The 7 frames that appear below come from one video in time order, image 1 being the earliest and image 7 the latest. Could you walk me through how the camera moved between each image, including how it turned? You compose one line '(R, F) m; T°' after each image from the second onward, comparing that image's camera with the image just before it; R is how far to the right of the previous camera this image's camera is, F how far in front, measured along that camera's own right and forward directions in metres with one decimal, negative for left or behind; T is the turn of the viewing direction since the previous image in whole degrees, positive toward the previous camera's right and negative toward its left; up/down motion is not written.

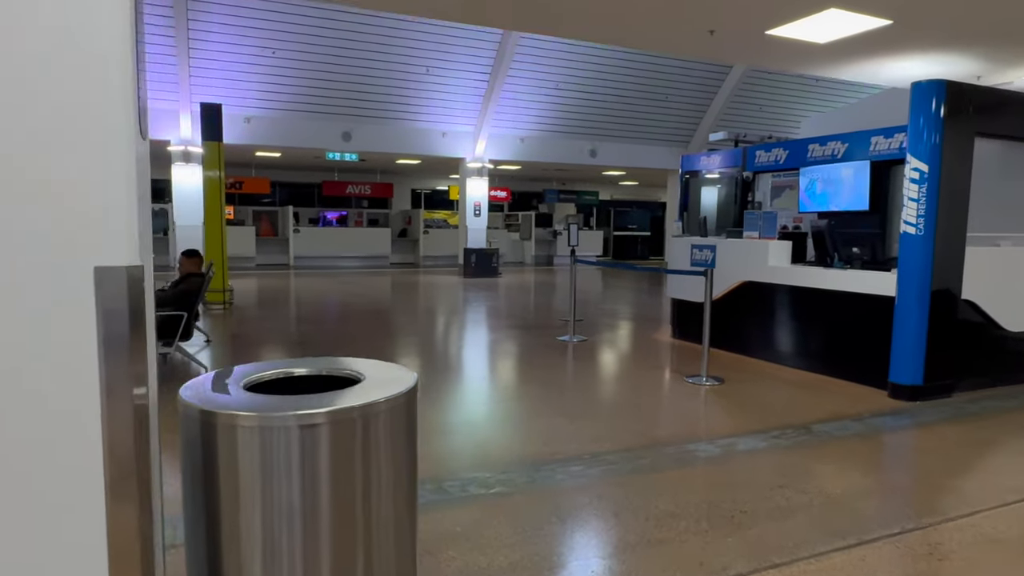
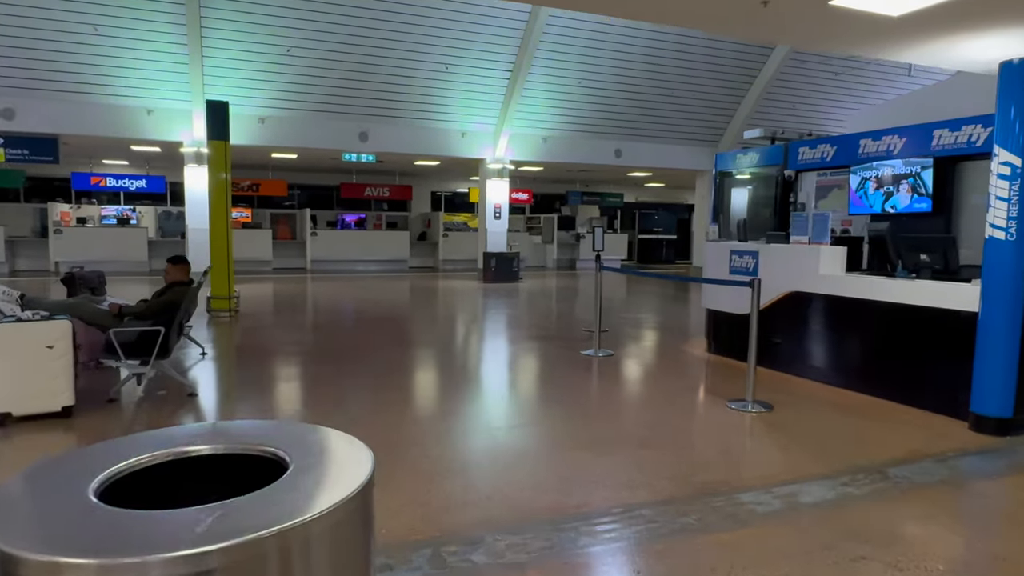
(0.0, +0.5) m; -2°
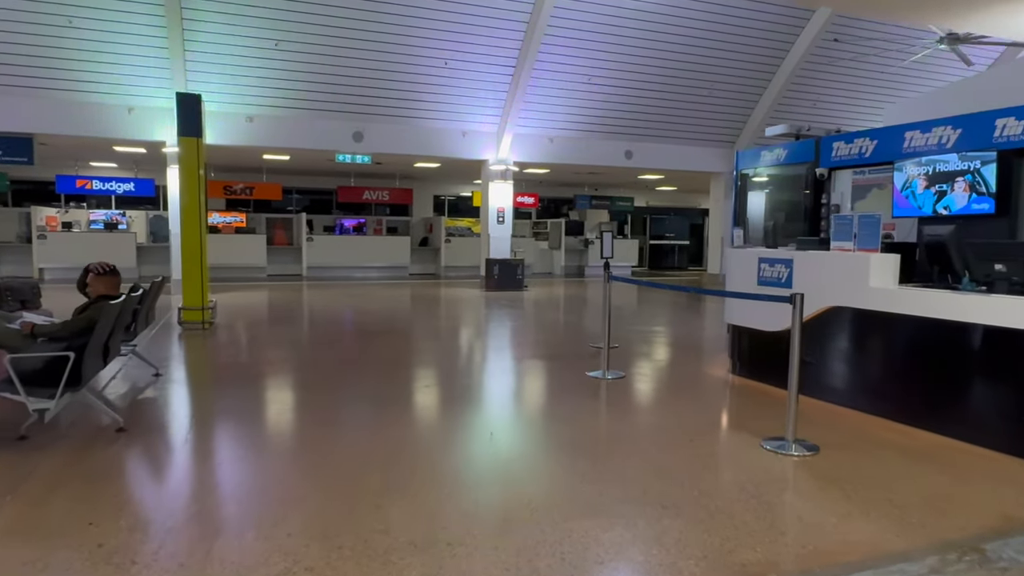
(+0.1, +0.6) m; -1°
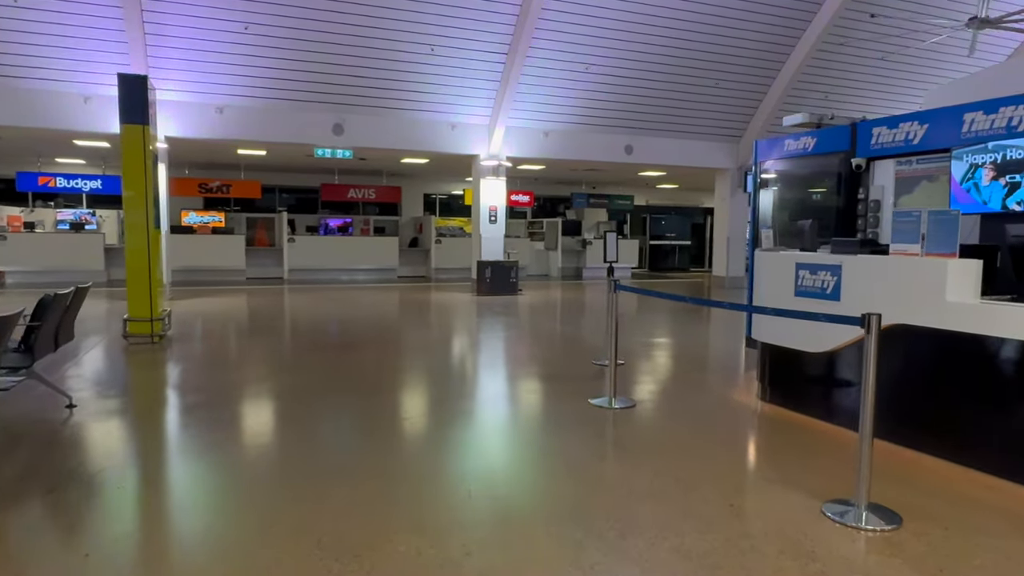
(+0.1, +0.7) m; 0°
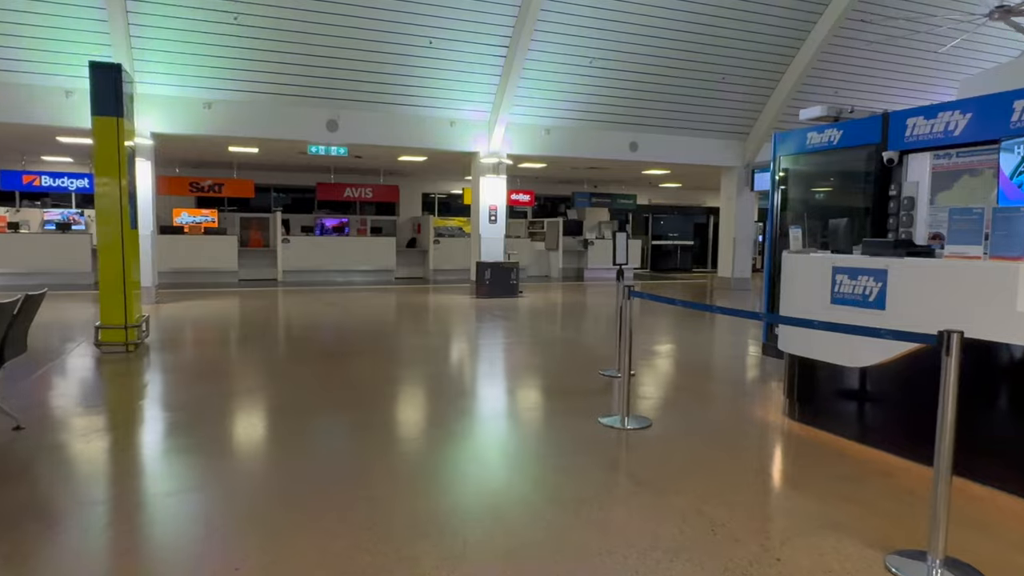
(0.0, +0.4) m; 0°
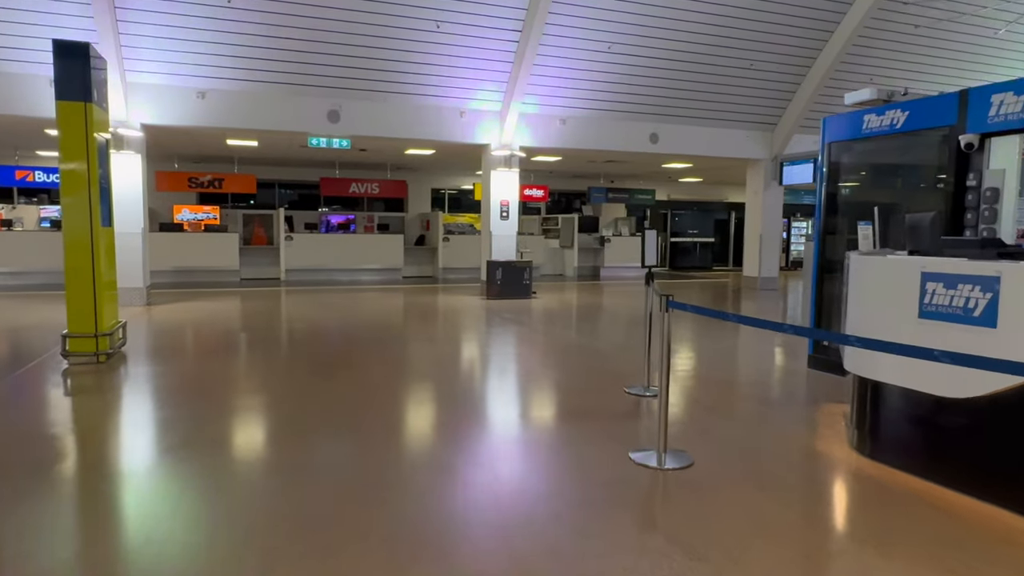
(0.0, +0.6) m; -1°
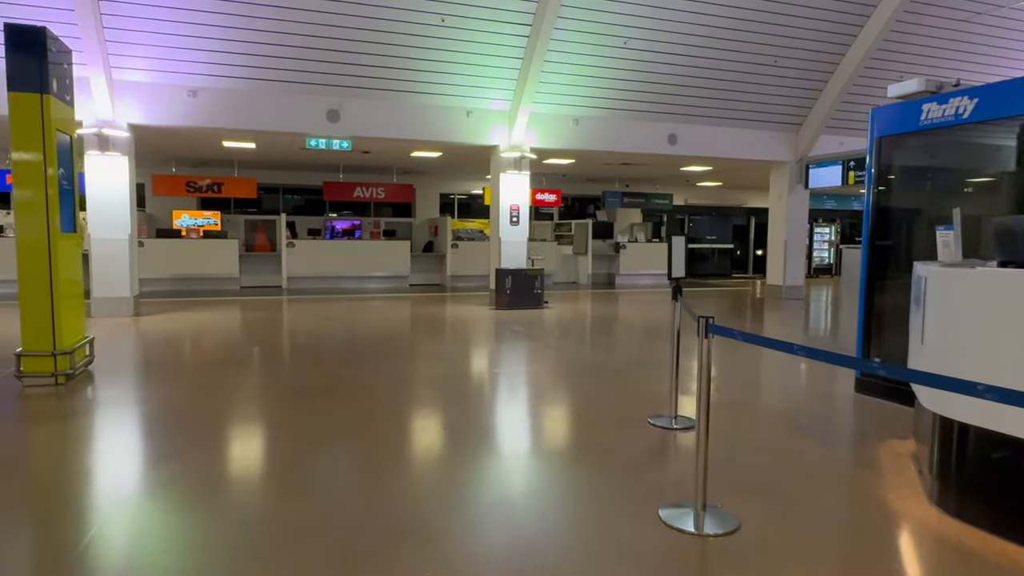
(0.0, +0.5) m; -1°
